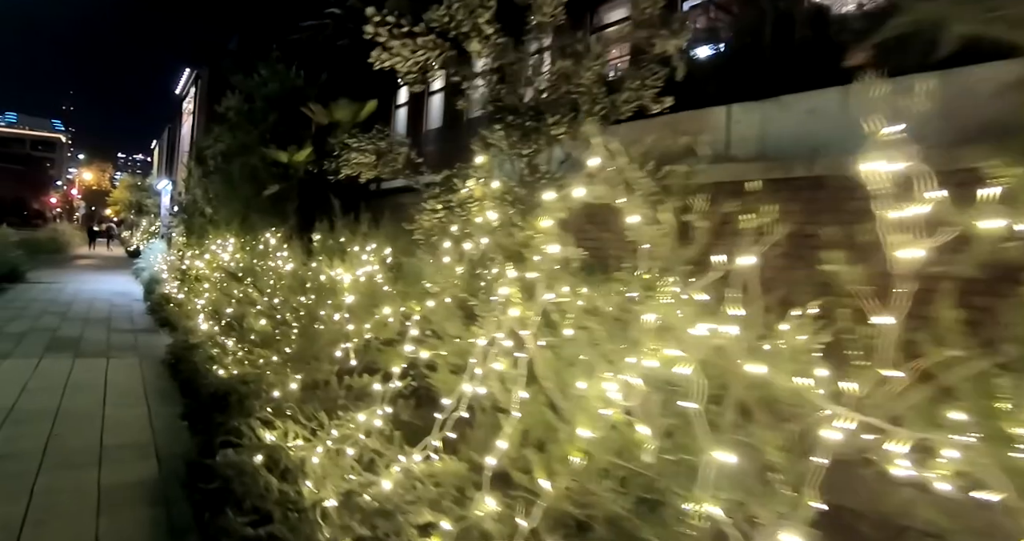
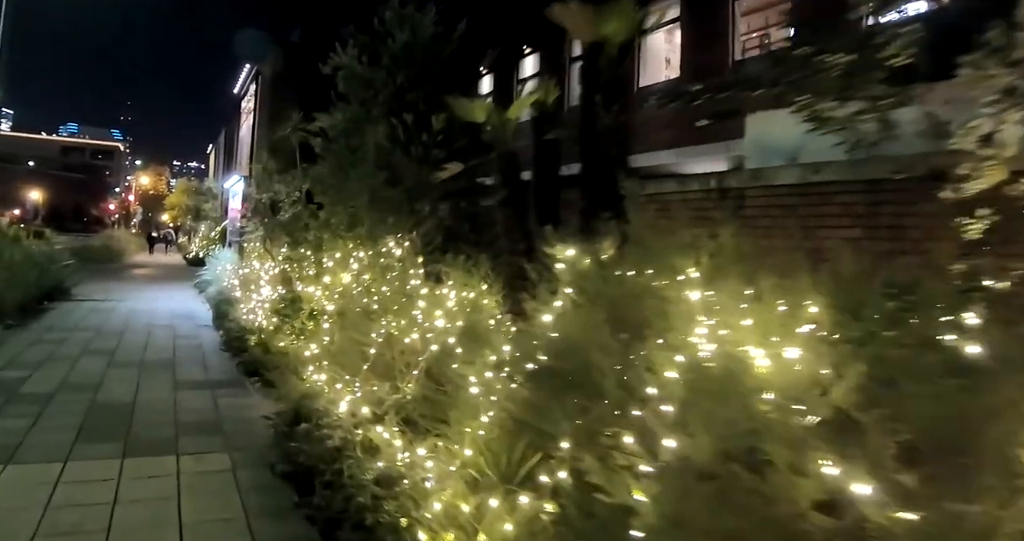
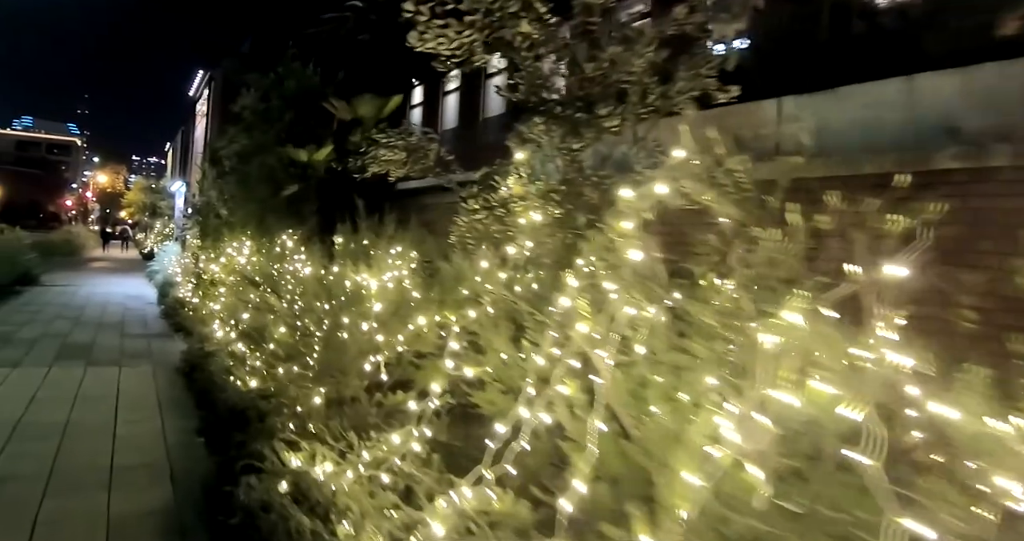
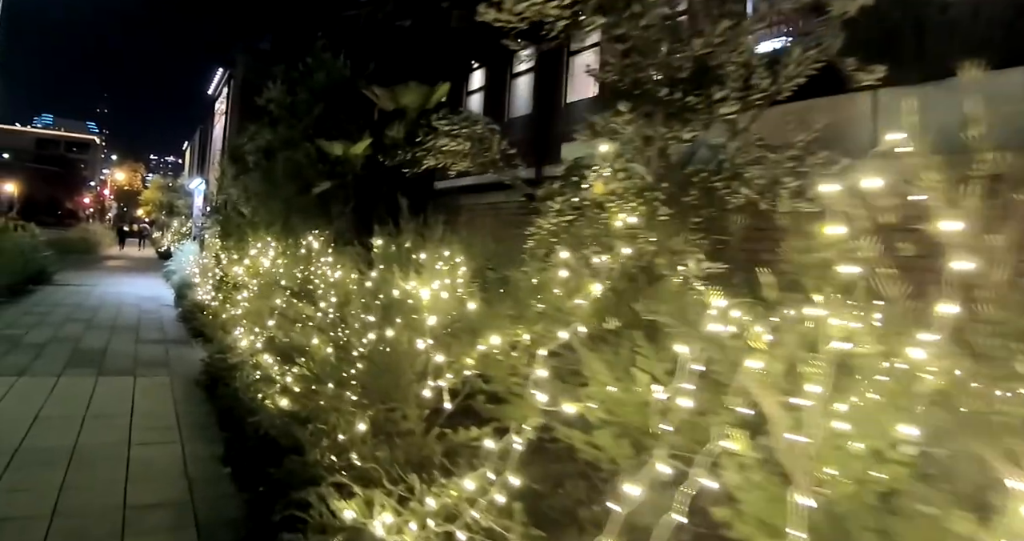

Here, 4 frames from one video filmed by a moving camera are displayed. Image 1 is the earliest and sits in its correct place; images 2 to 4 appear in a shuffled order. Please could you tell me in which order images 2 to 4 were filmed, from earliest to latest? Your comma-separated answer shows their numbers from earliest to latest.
3, 4, 2
